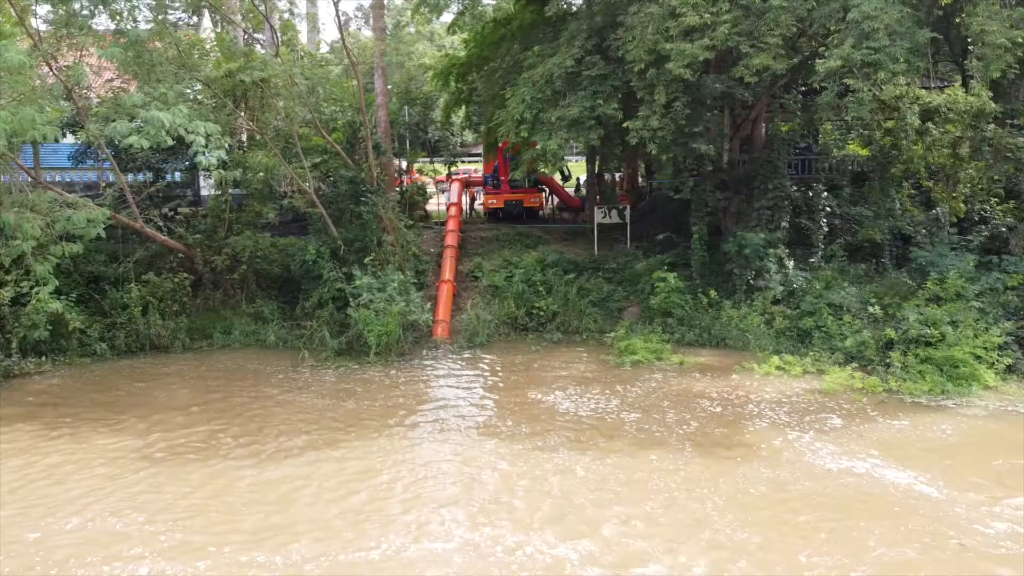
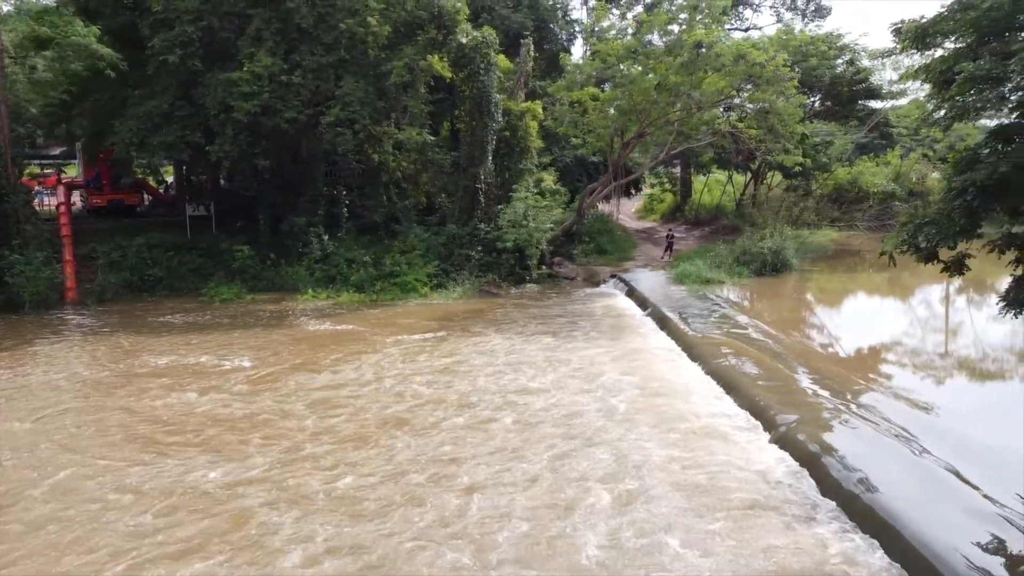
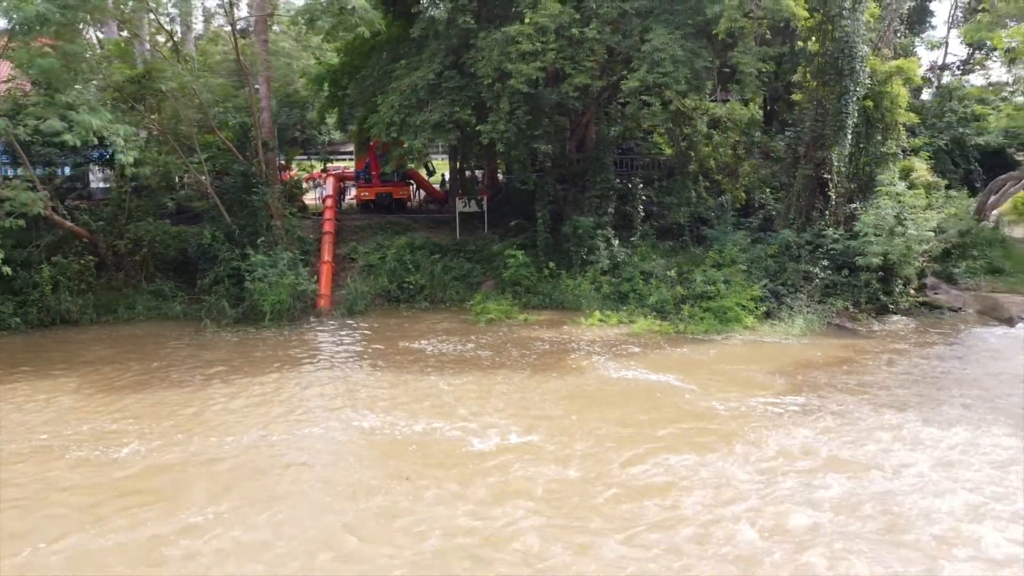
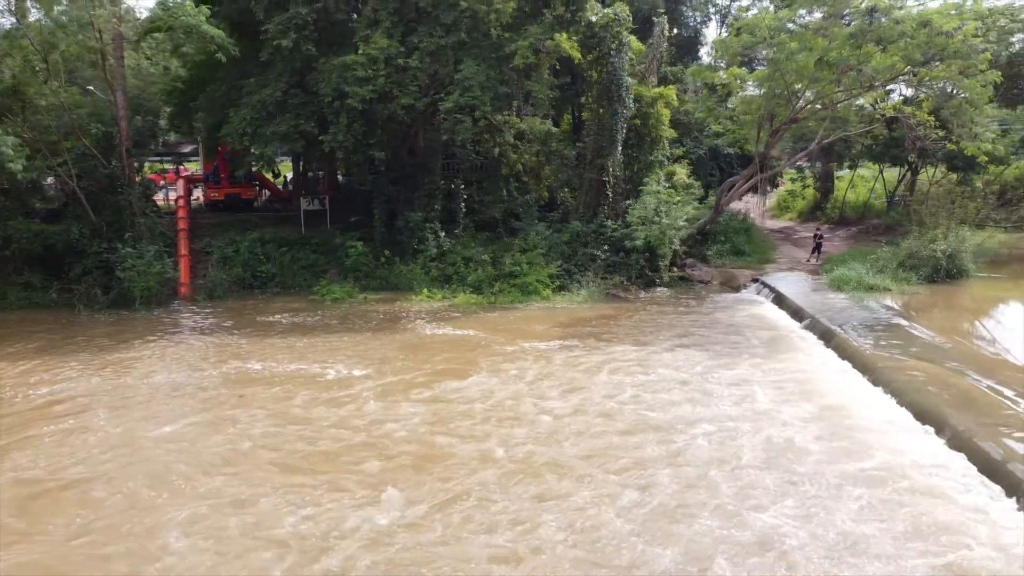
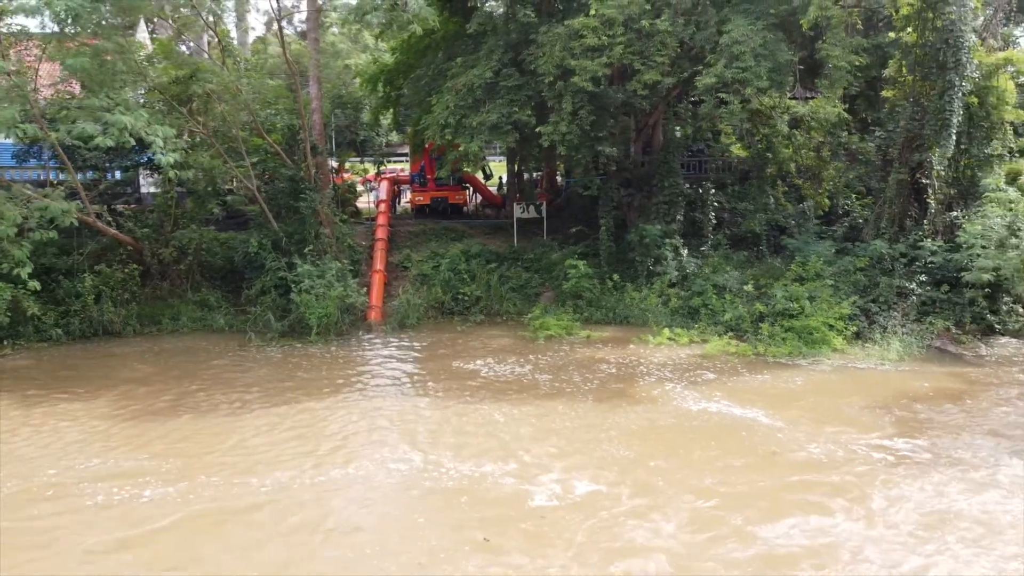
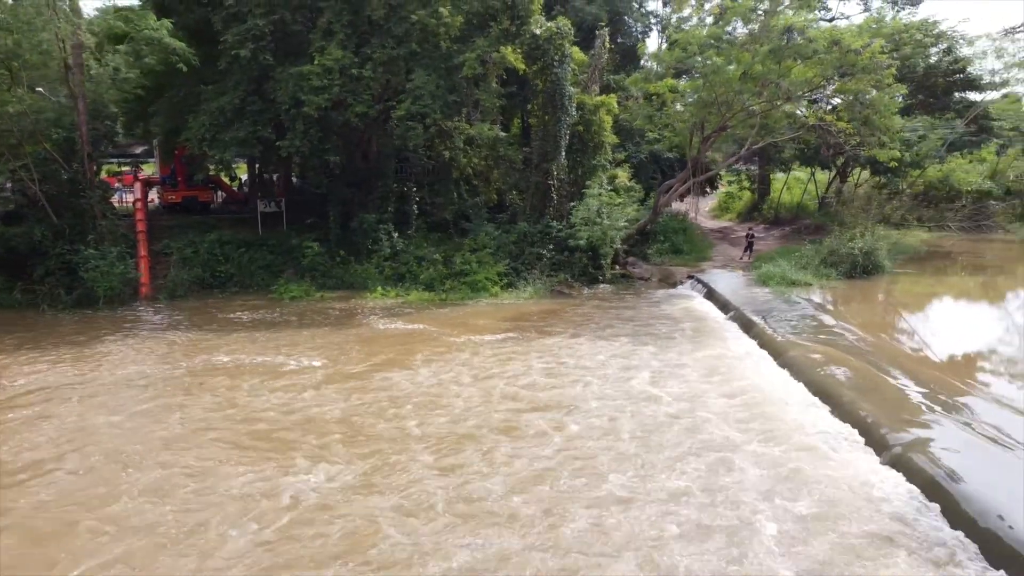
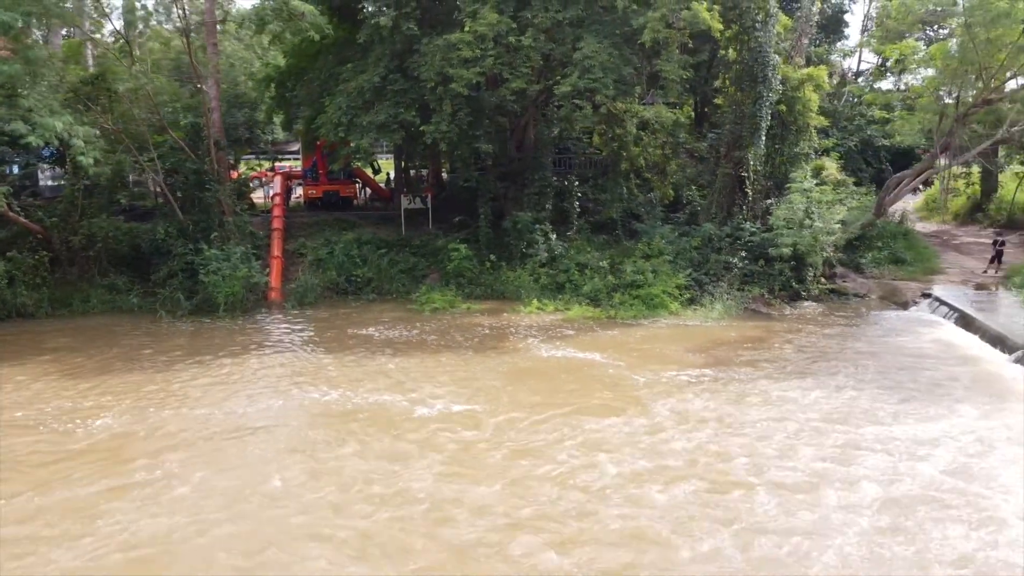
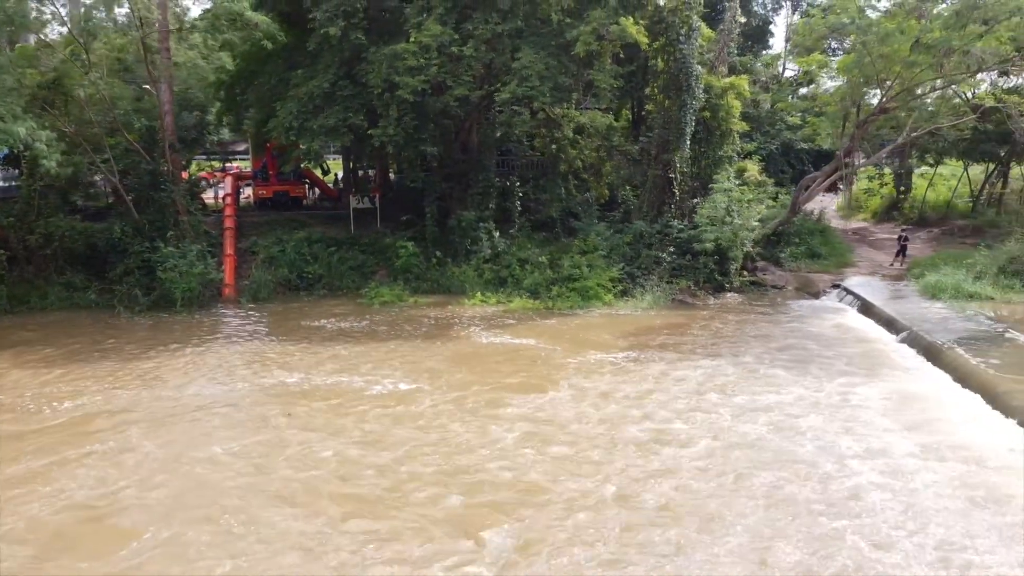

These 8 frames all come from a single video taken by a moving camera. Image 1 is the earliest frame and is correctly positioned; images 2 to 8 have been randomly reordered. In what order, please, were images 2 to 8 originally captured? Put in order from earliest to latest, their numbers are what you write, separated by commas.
5, 3, 7, 8, 4, 6, 2
